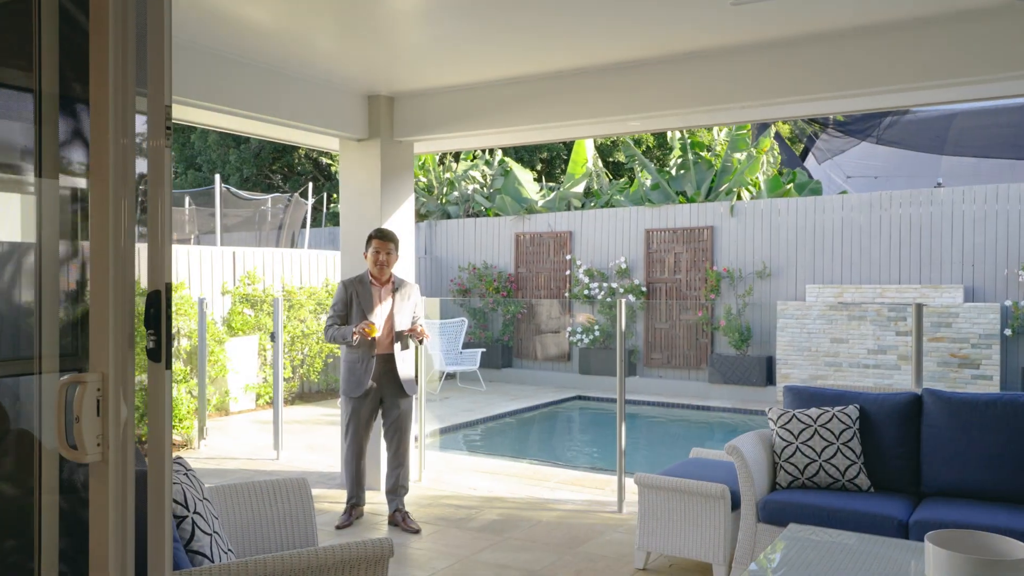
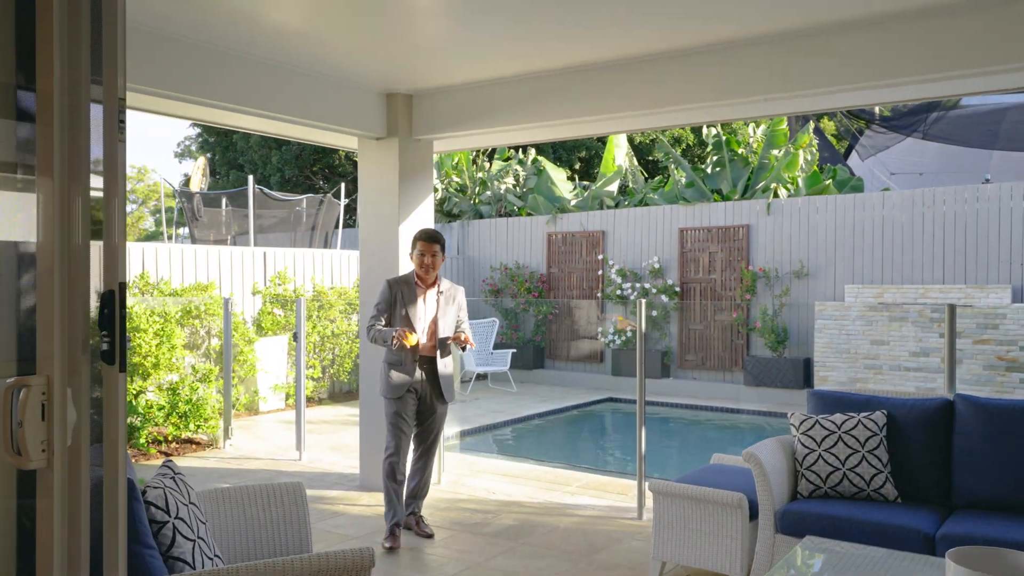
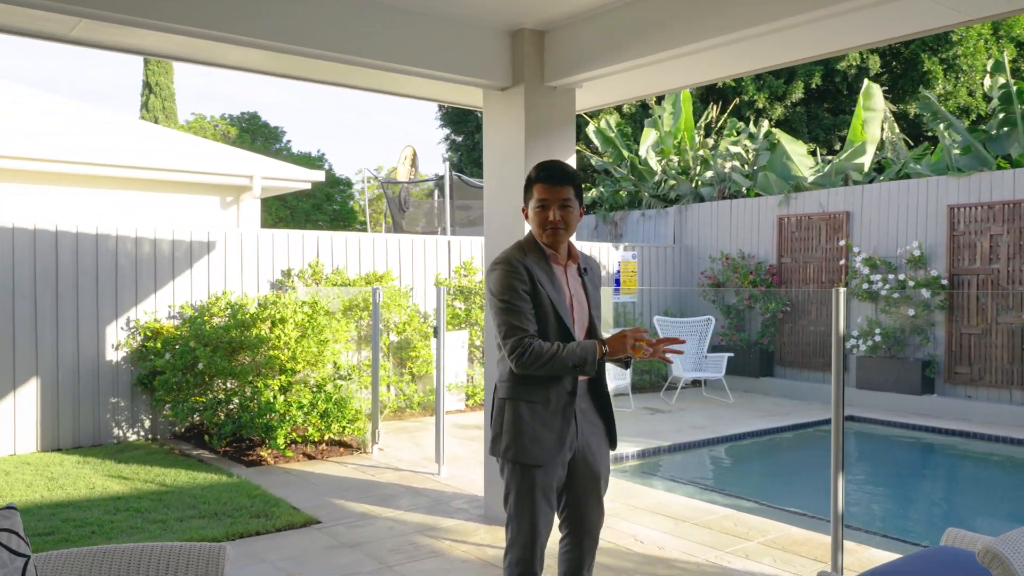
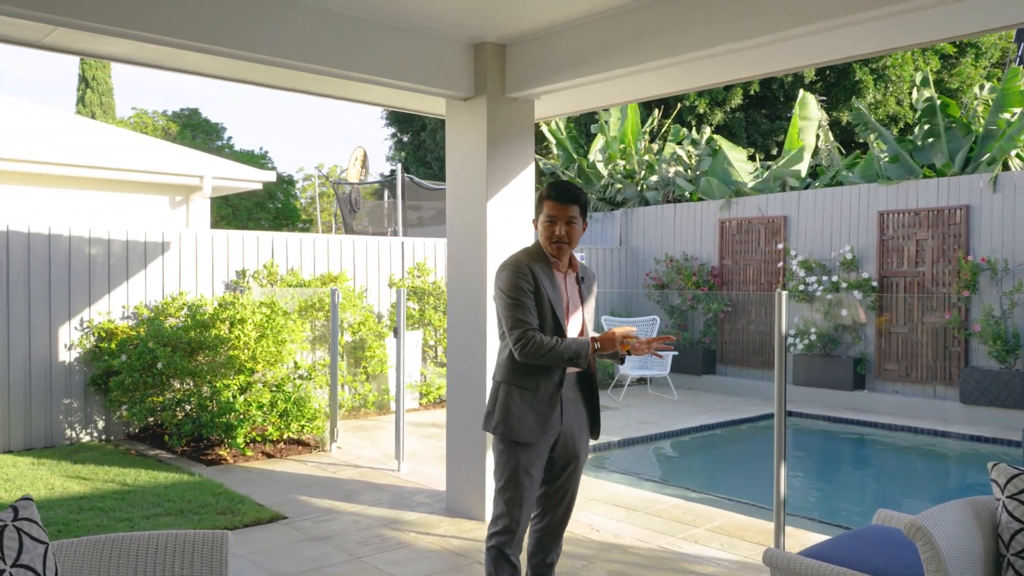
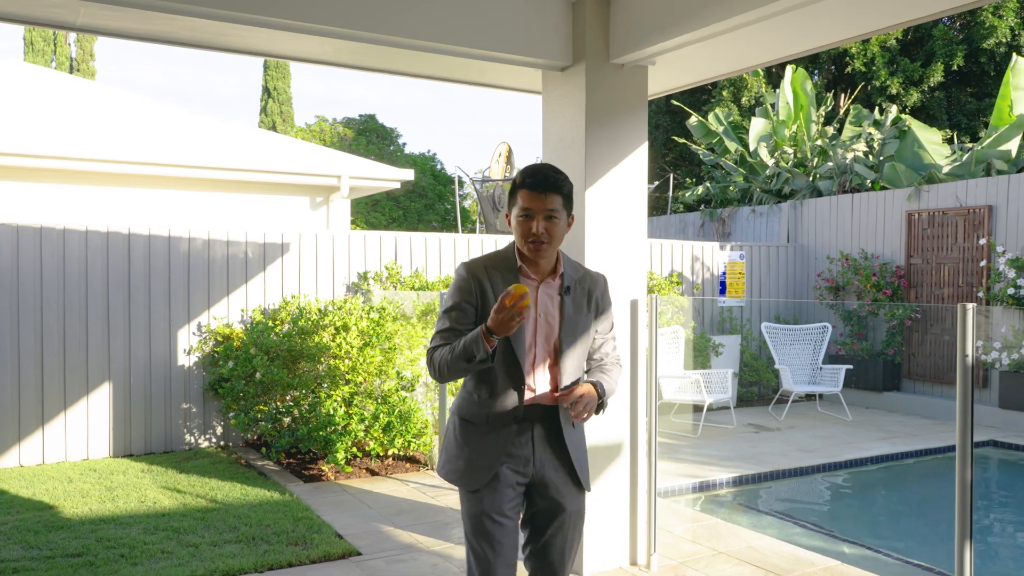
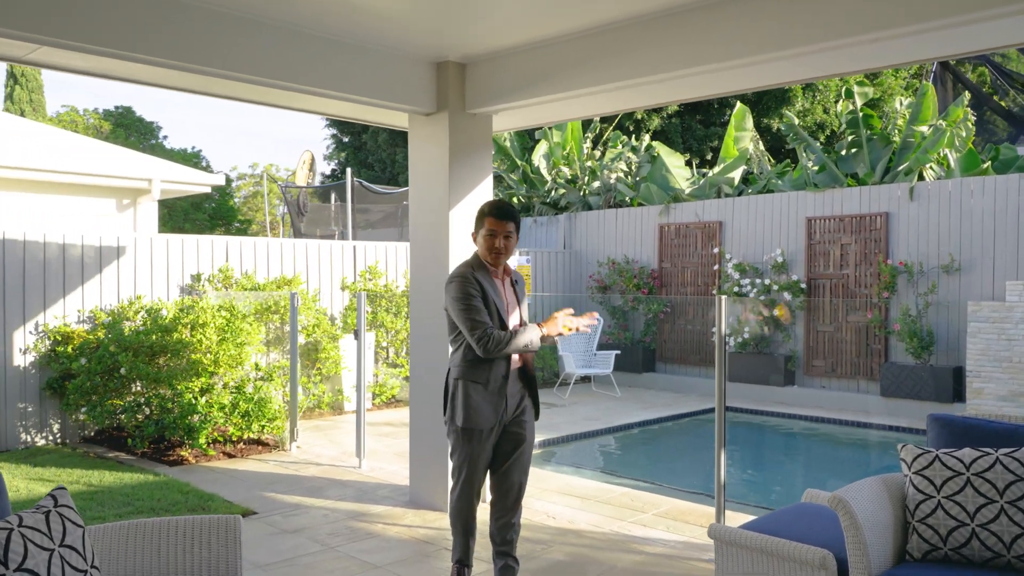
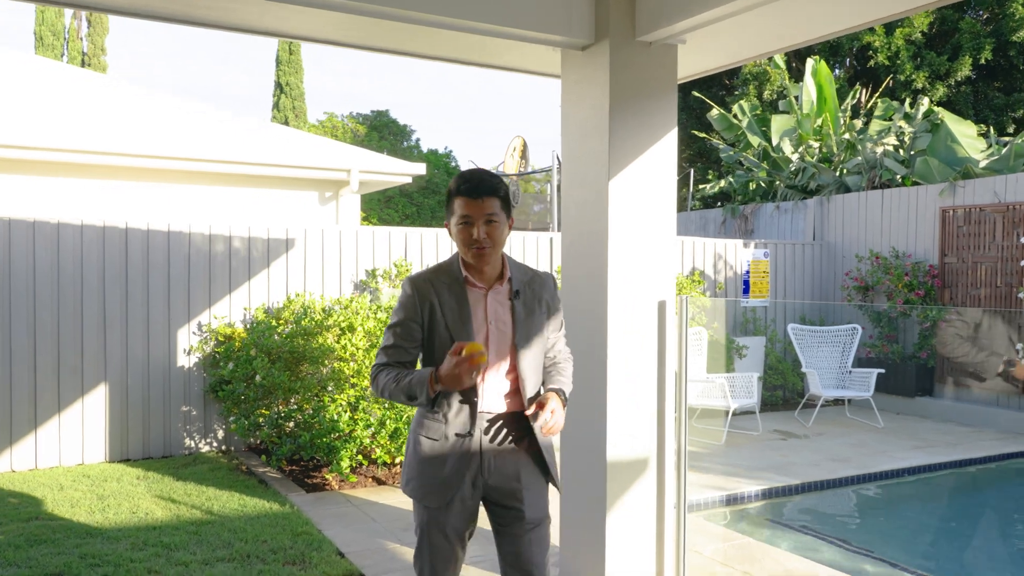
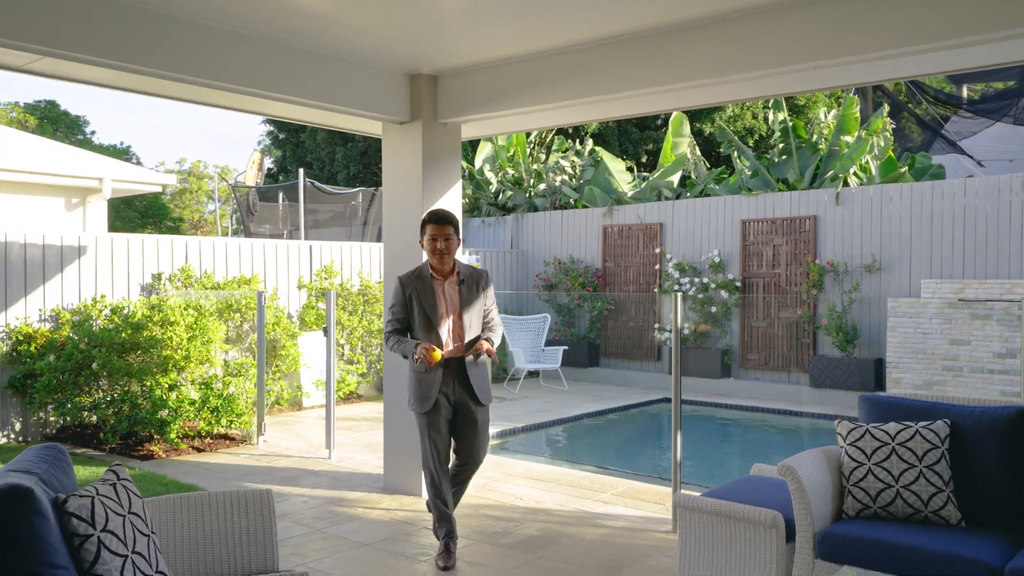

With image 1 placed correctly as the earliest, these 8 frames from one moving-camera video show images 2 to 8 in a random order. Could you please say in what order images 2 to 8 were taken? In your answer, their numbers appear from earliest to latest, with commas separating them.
2, 8, 6, 4, 3, 5, 7
